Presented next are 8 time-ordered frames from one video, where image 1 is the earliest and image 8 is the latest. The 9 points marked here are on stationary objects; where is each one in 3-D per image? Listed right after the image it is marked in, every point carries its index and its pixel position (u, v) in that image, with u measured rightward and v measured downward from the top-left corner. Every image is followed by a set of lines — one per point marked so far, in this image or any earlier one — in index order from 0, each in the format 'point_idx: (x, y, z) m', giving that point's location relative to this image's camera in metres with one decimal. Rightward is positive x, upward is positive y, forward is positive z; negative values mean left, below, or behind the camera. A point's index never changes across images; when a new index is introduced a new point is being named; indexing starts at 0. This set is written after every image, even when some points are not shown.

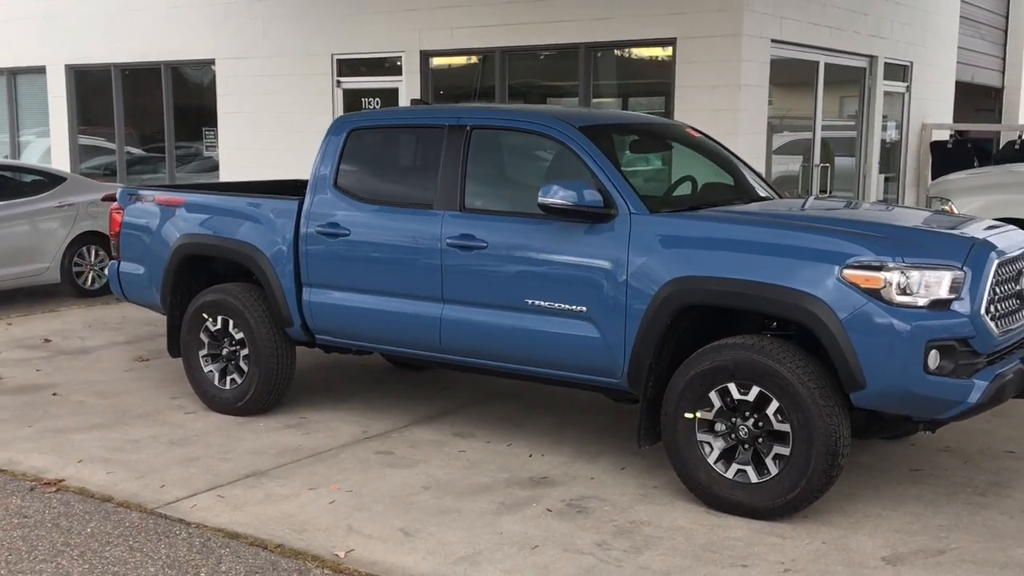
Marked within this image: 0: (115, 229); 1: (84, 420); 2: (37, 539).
0: (-2.8, +0.4, +6.7) m
1: (-2.7, -0.8, +6.0) m
2: (-2.0, -1.0, +4.0) m
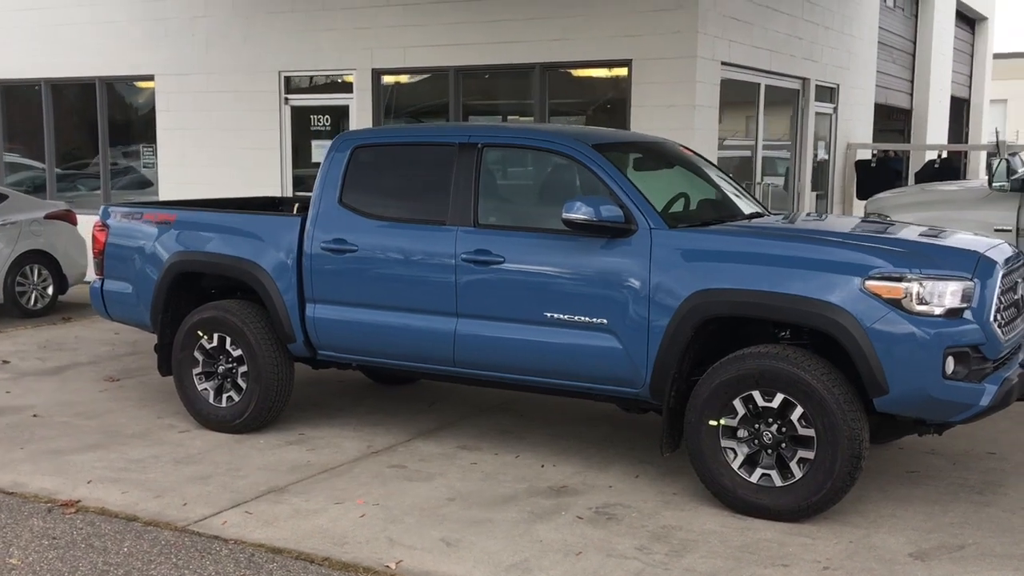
0: (-2.8, +0.3, +6.6) m
1: (-2.7, -0.9, +5.9) m
2: (-1.8, -1.1, +3.9) m
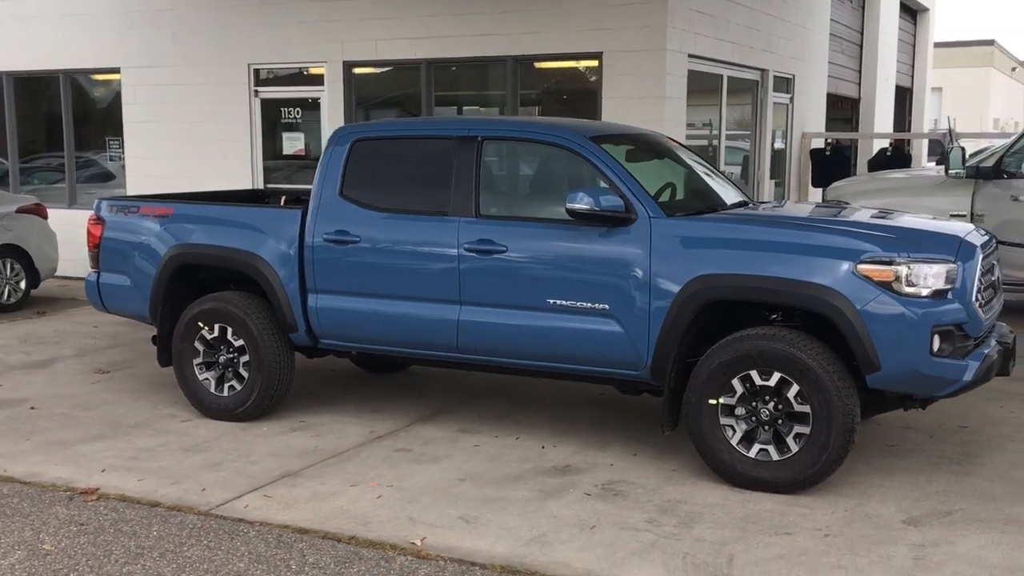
0: (-2.9, +0.3, +6.6) m
1: (-2.7, -0.9, +5.9) m
2: (-1.7, -1.1, +4.0) m
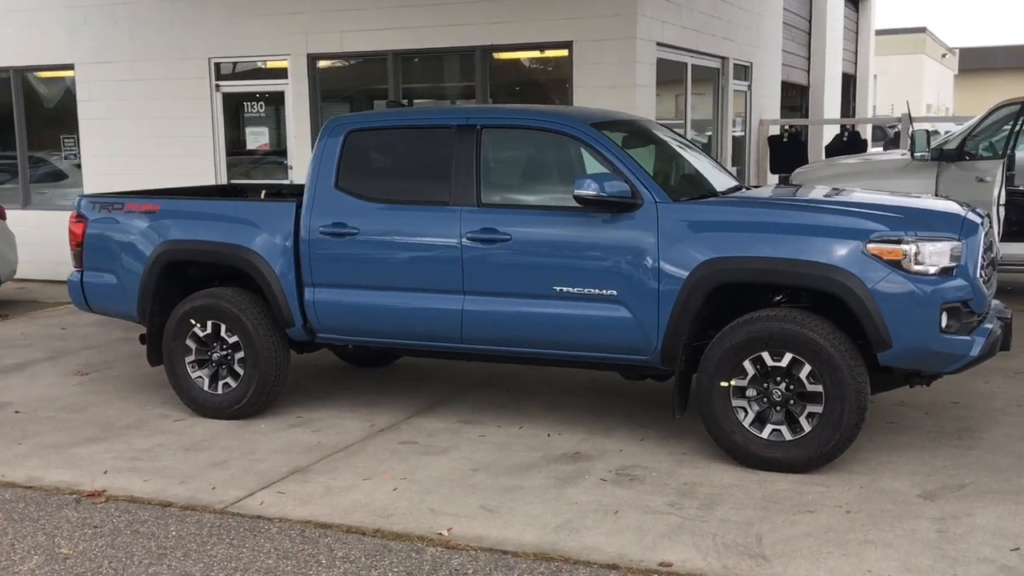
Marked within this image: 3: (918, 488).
0: (-2.9, +0.3, +6.5) m
1: (-2.7, -0.9, +5.8) m
2: (-1.6, -1.1, +3.9) m
3: (+1.9, -0.9, +4.5) m
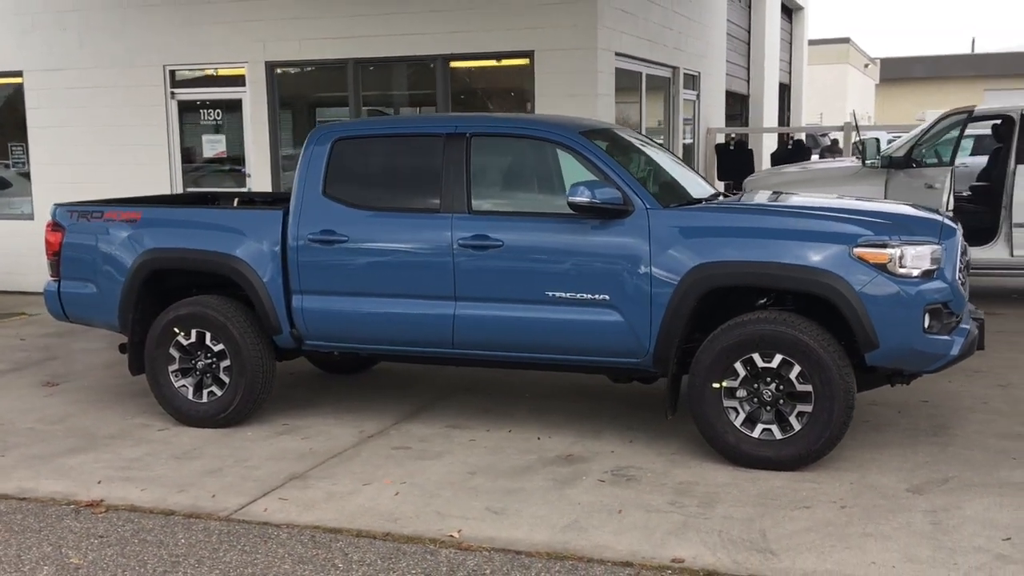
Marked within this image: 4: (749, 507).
0: (-3.1, +0.3, +6.4) m
1: (-2.7, -0.9, +5.7) m
2: (-1.5, -1.1, +3.9) m
3: (+1.9, -0.9, +4.6) m
4: (+1.1, -1.0, +4.3) m
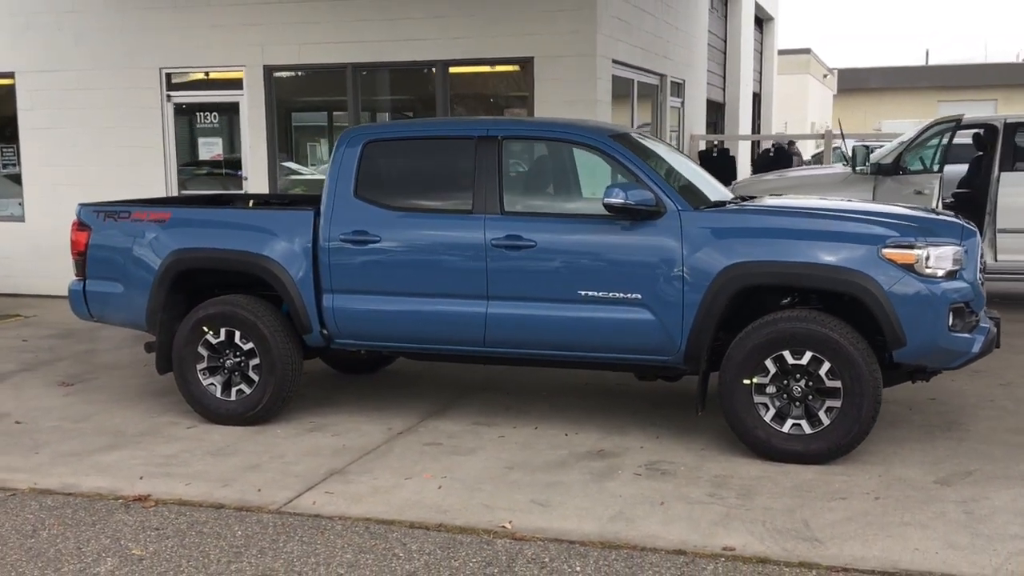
0: (-2.9, +0.3, +6.4) m
1: (-2.5, -0.9, +5.7) m
2: (-1.3, -1.1, +3.9) m
3: (+2.1, -0.9, +4.8) m
4: (+1.3, -1.0, +4.5) m
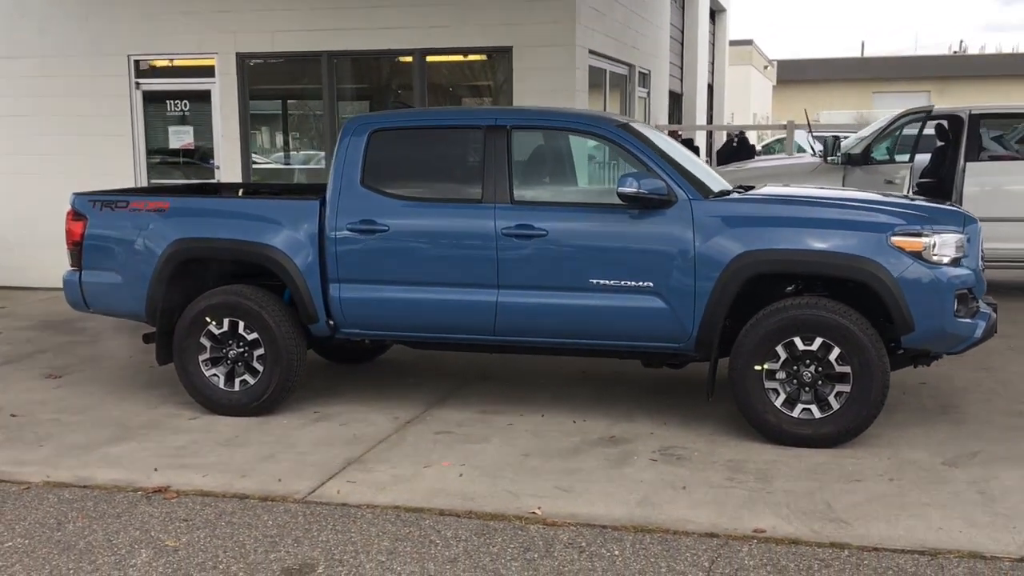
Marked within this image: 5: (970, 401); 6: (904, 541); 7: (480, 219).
0: (-2.9, +0.3, +6.3) m
1: (-2.5, -0.9, +5.7) m
2: (-1.2, -1.0, +3.9) m
3: (+2.2, -0.9, +4.9) m
4: (+1.4, -0.9, +4.6) m
5: (+3.0, -0.7, +6.3) m
6: (+1.5, -1.0, +3.8) m
7: (-0.2, +0.4, +5.6) m
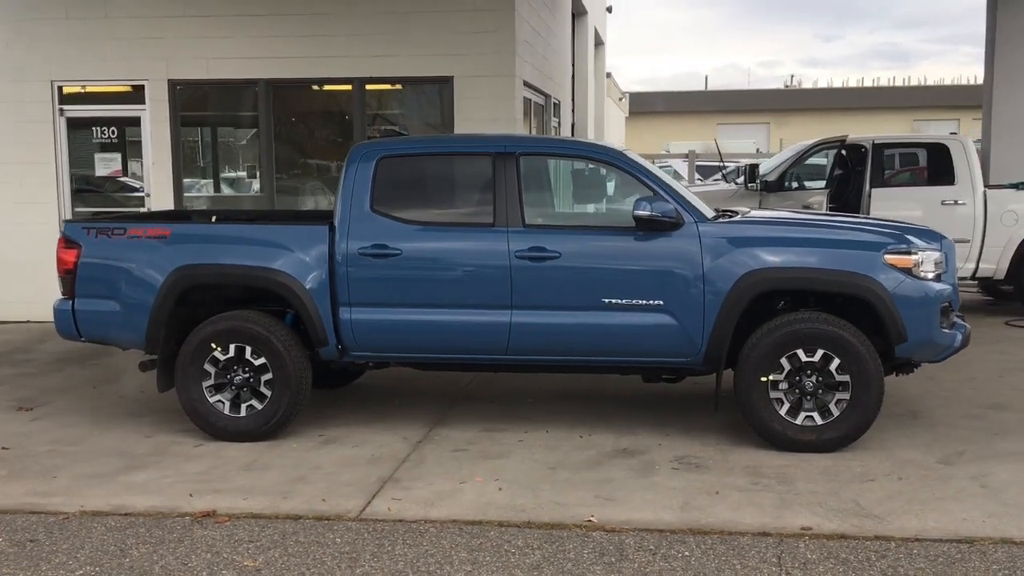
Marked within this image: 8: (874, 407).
0: (-2.9, +0.2, +6.2) m
1: (-2.4, -1.0, +5.5) m
2: (-0.9, -1.1, +4.0) m
3: (+2.4, -0.9, +5.4) m
4: (+1.6, -1.0, +4.9) m
5: (+3.0, -0.9, +6.9) m
6: (+1.8, -1.1, +4.1) m
7: (-0.1, +0.3, +5.8) m
8: (+2.1, -0.7, +5.4) m
